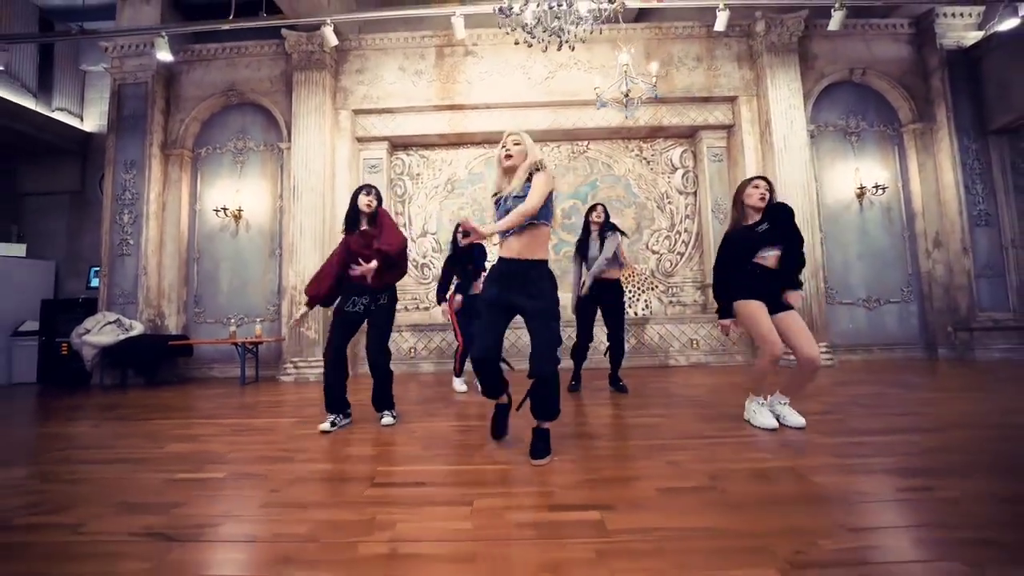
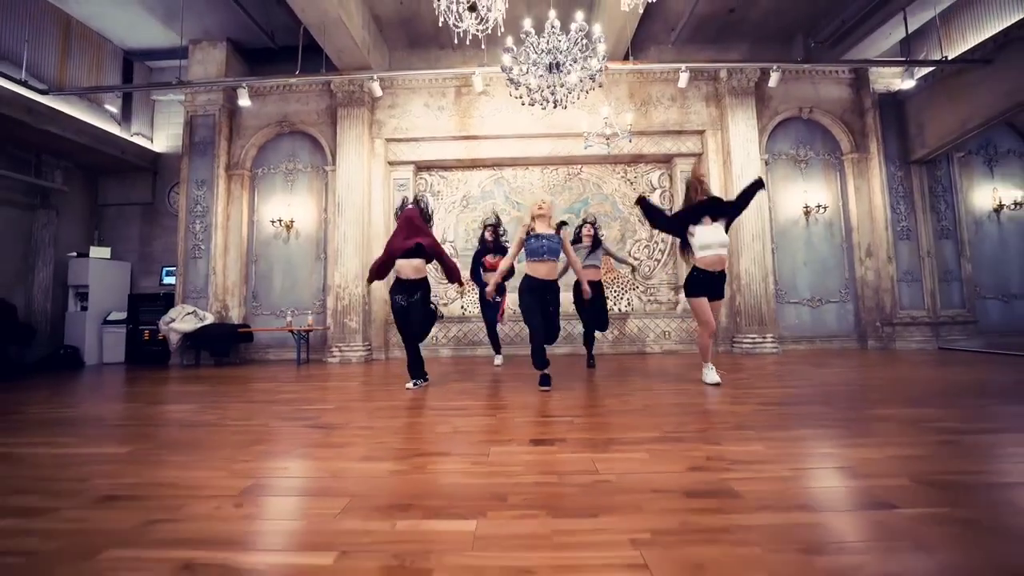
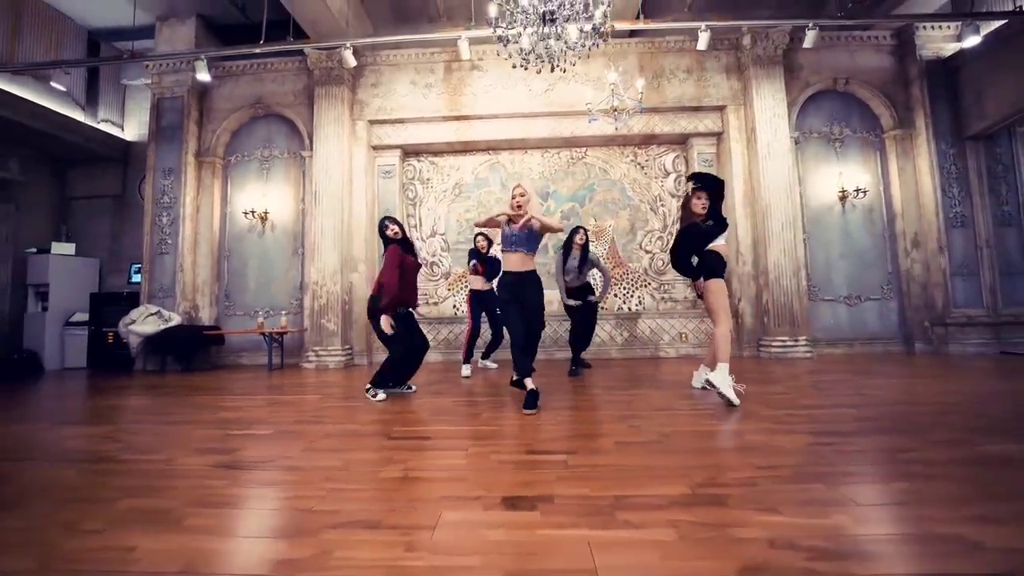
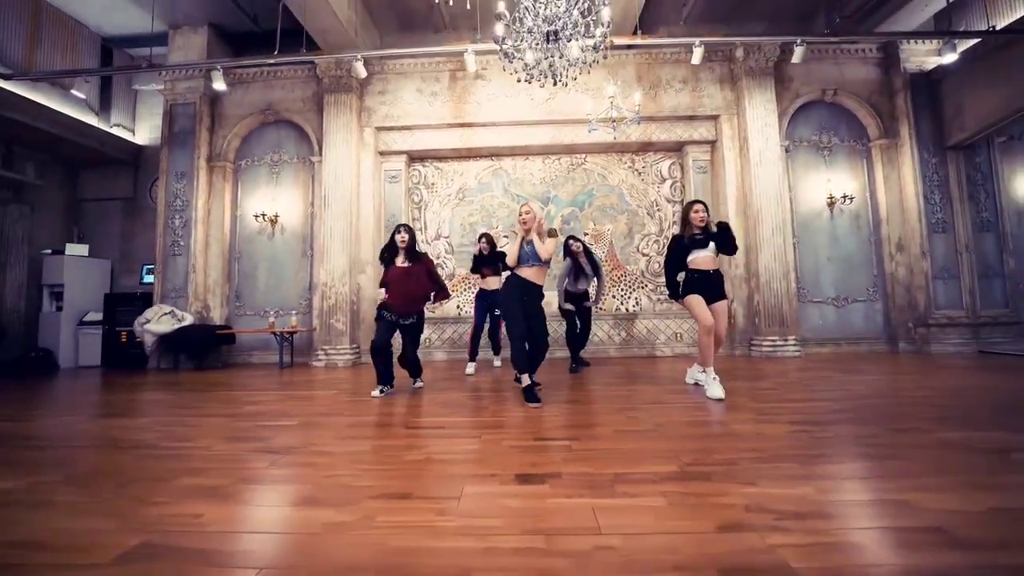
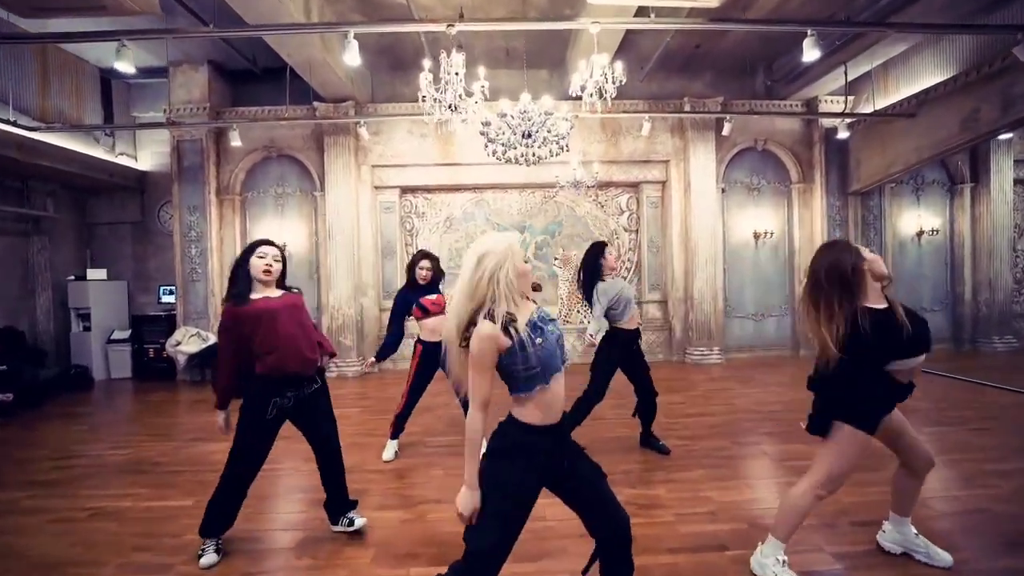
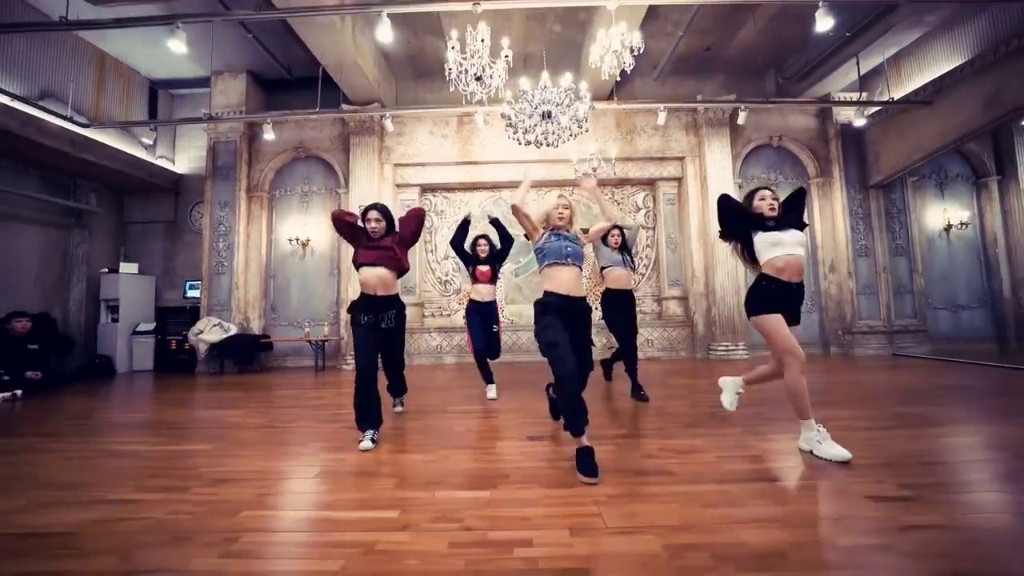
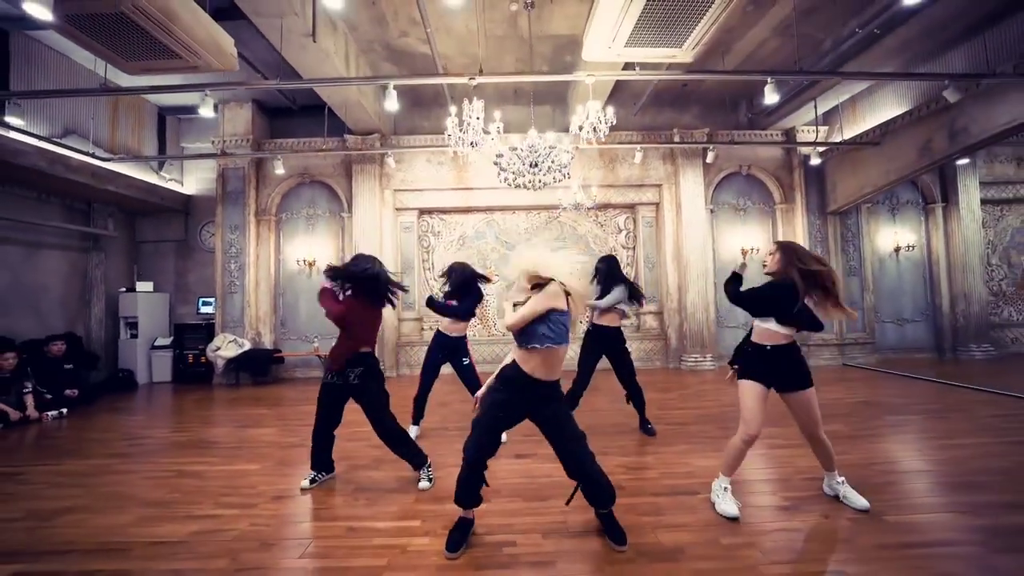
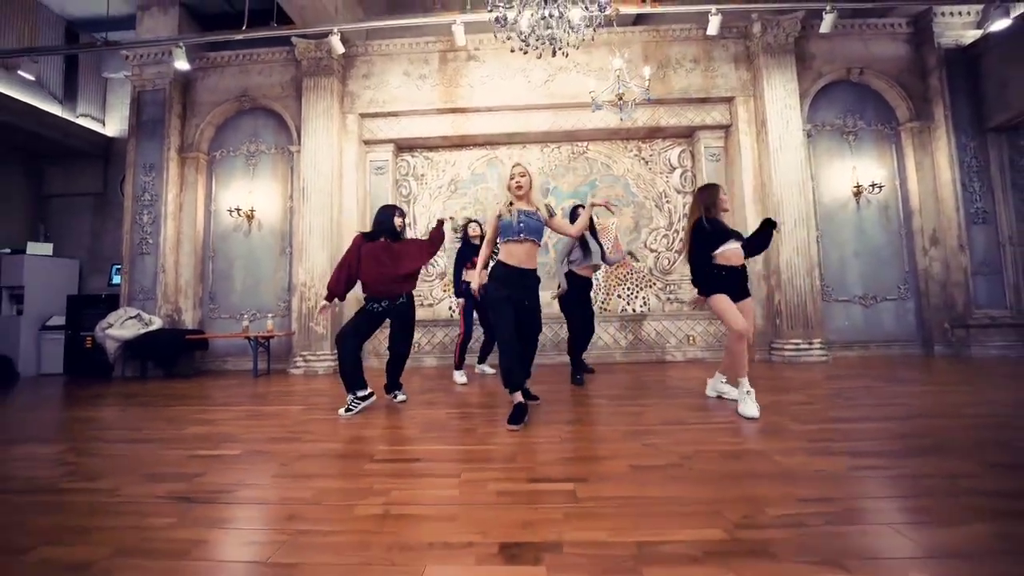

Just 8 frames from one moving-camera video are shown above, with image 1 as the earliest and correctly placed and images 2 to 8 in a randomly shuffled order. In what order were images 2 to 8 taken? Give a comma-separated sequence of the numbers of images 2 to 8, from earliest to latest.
8, 3, 4, 2, 6, 7, 5
